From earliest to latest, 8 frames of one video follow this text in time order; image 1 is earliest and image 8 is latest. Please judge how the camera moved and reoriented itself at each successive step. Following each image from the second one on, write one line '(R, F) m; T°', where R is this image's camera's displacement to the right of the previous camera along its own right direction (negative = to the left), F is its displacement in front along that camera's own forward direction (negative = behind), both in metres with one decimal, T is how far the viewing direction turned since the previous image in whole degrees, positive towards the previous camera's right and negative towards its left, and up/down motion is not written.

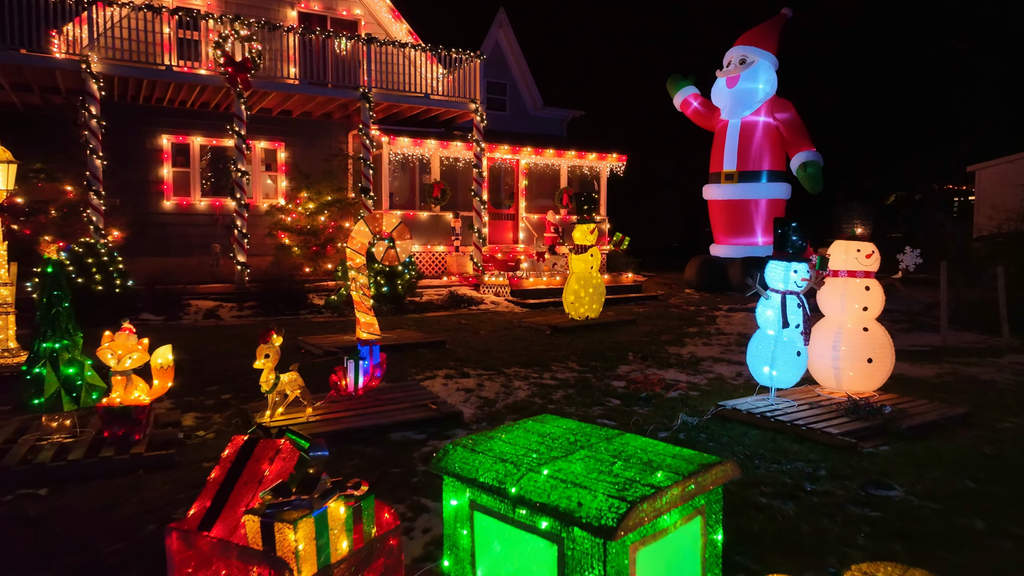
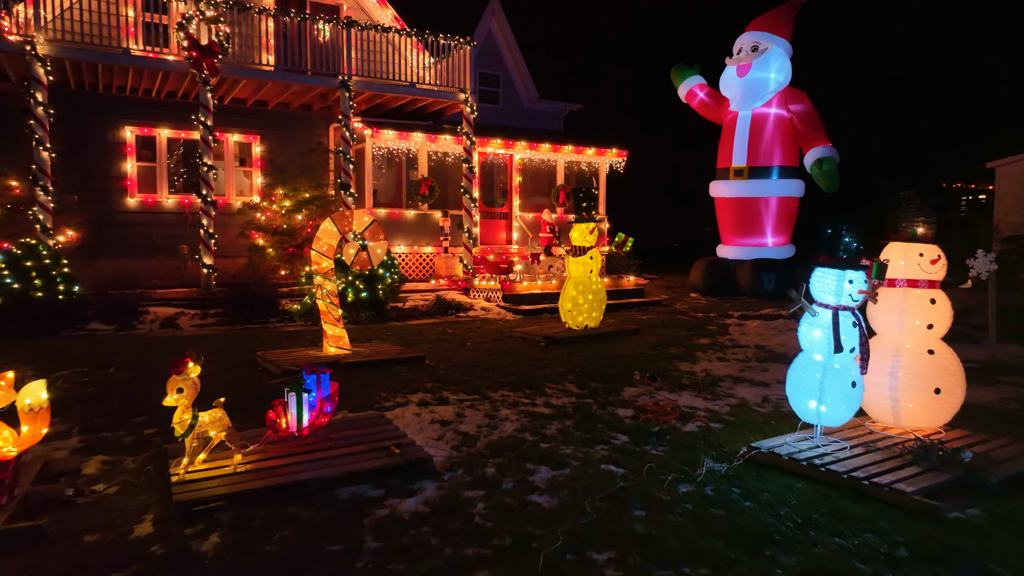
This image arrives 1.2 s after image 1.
(+0.1, +1.0) m; 0°
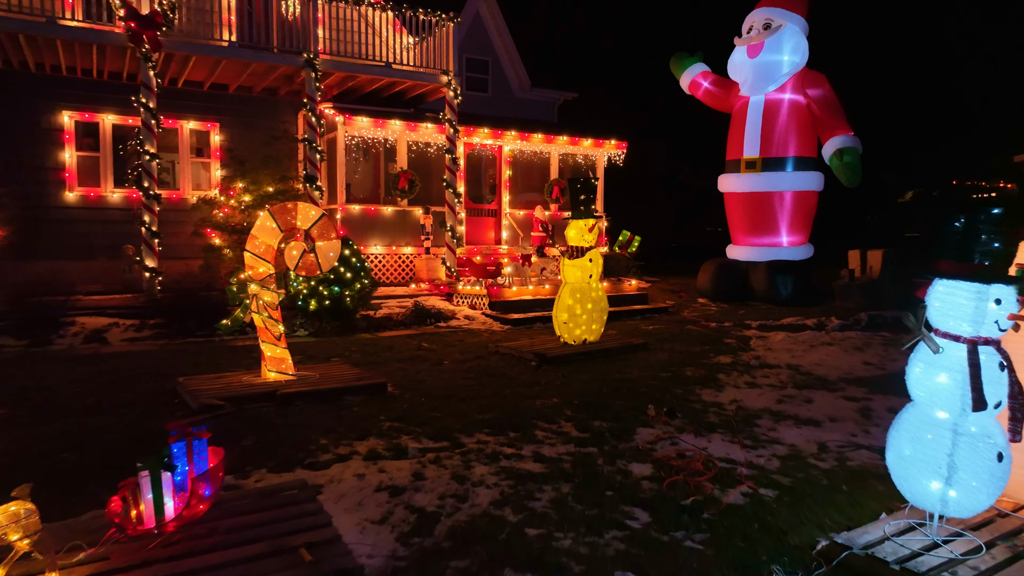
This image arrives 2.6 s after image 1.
(+0.1, +1.4) m; +1°
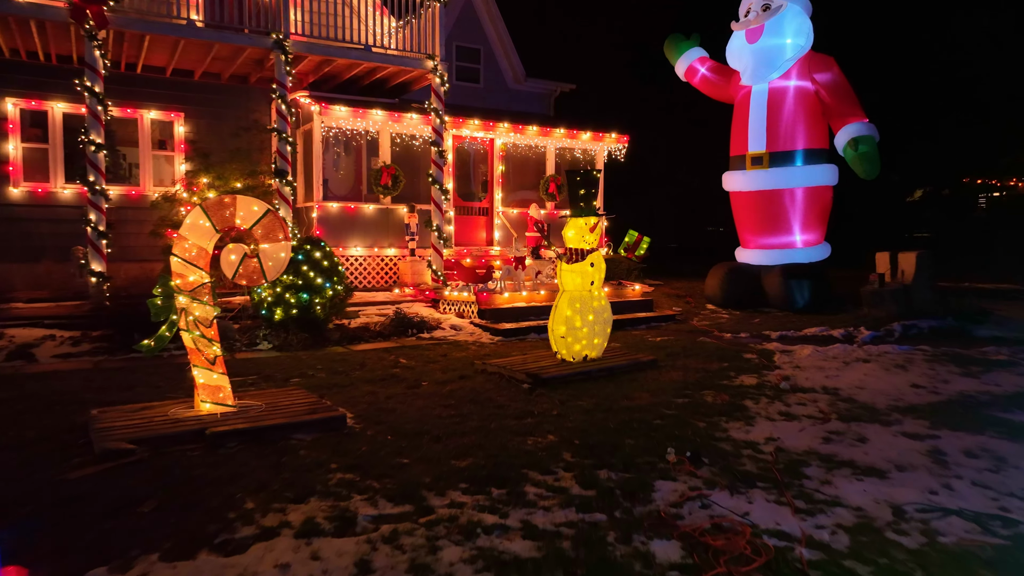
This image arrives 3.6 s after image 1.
(+0.1, +1.1) m; 0°
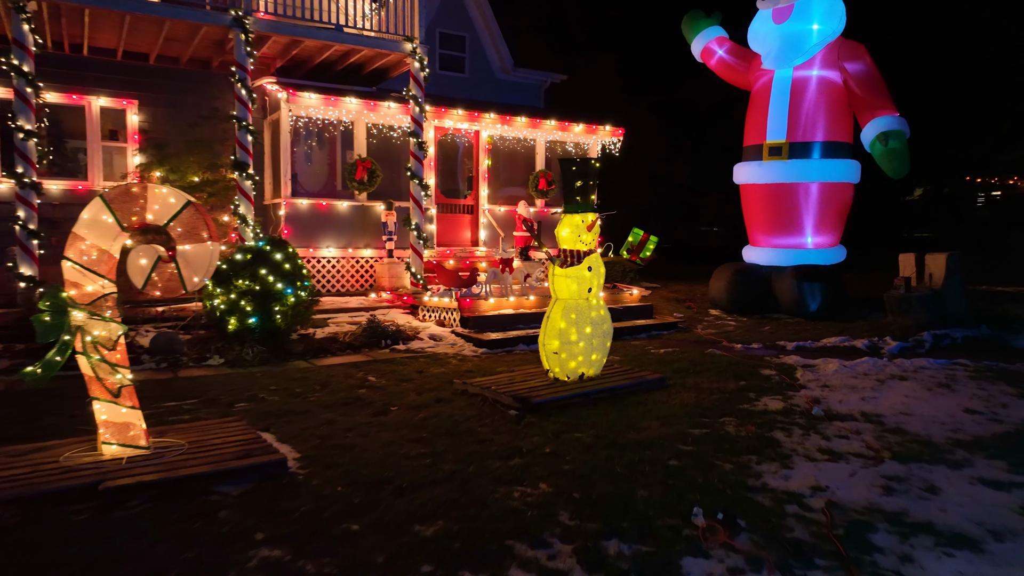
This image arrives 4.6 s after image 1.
(0.0, +1.0) m; +1°
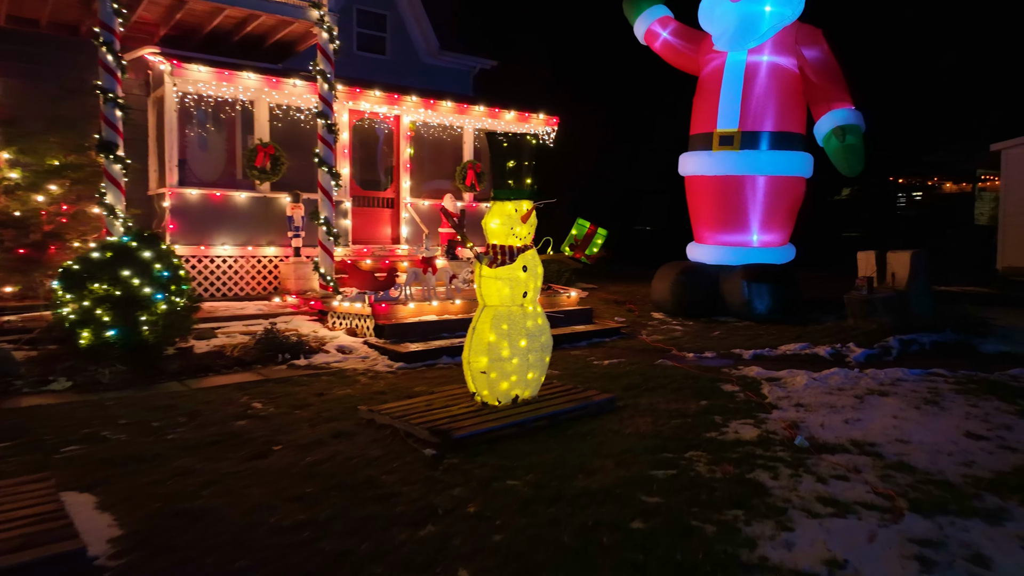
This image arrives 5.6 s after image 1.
(+0.1, +1.1) m; +5°
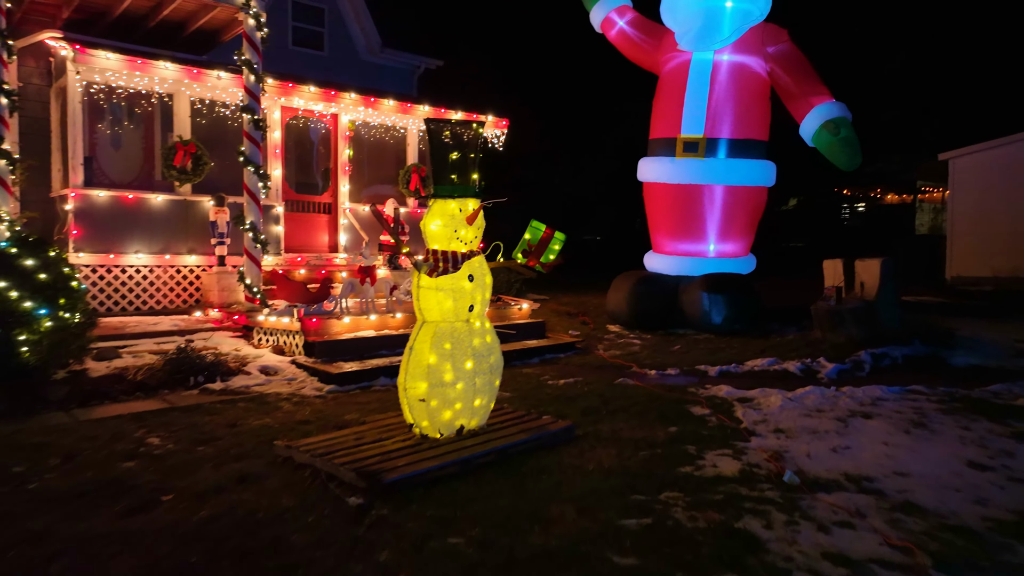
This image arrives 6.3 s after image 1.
(0.0, +0.7) m; +4°
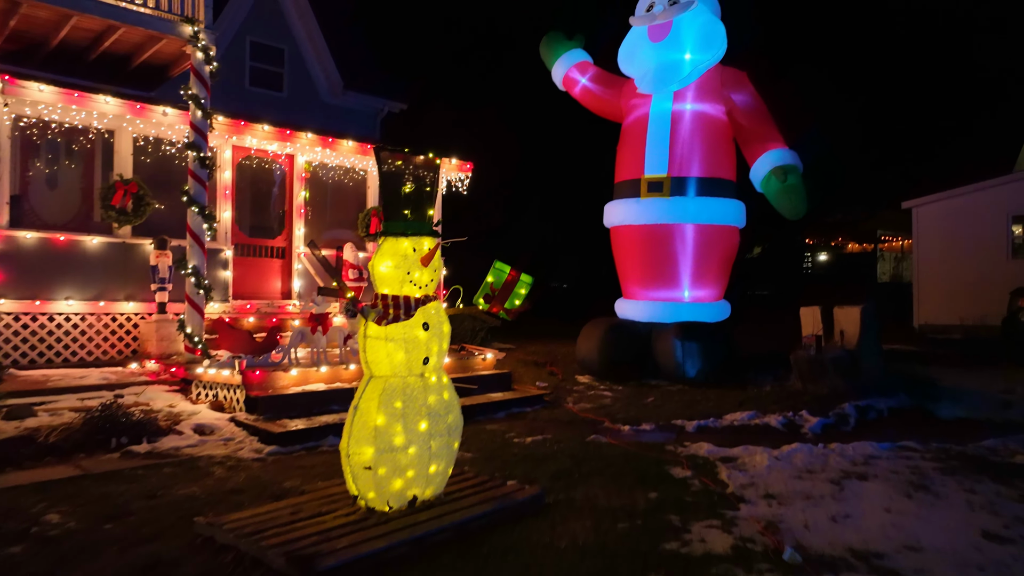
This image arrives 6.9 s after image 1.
(0.0, +0.5) m; +3°
